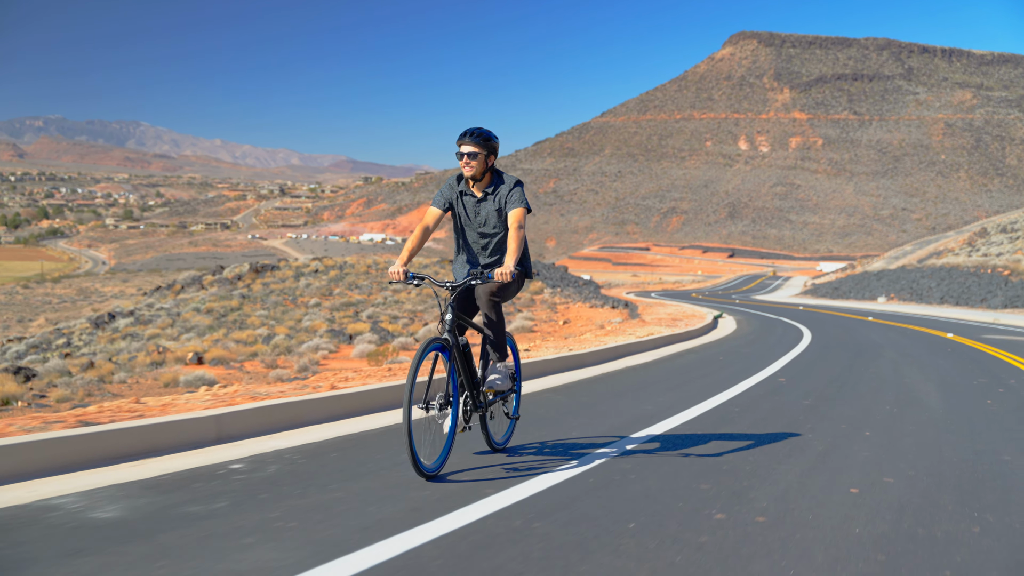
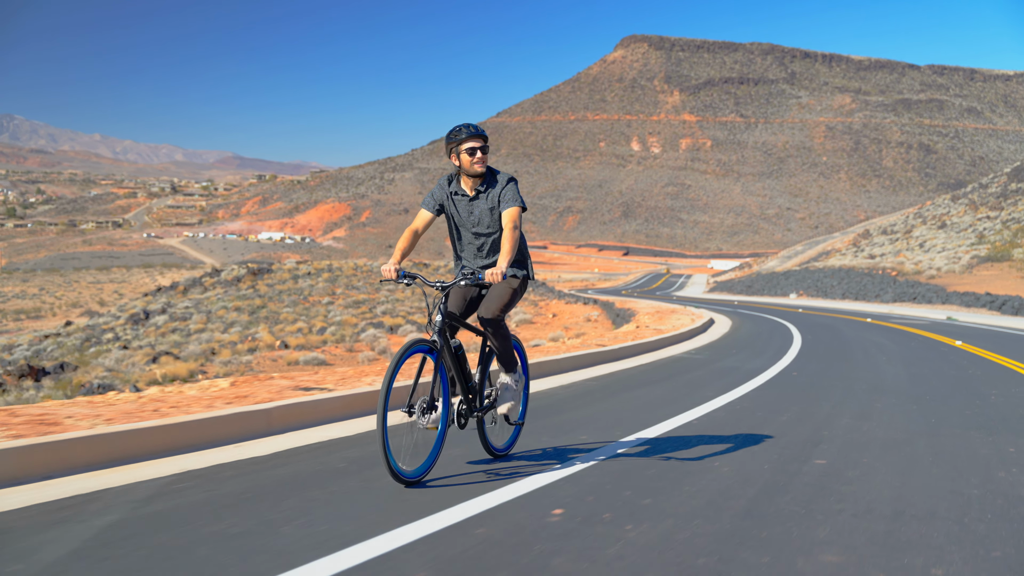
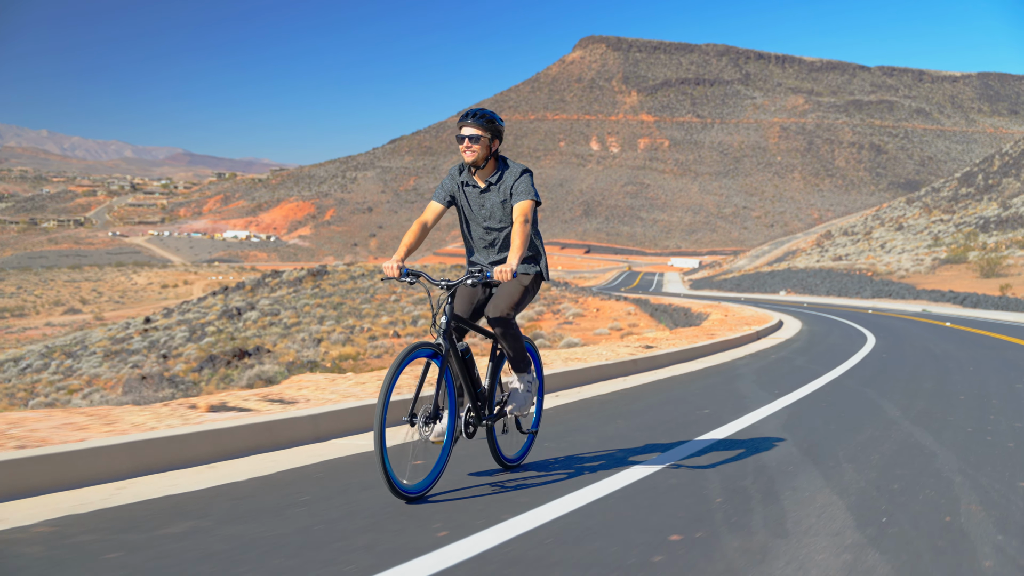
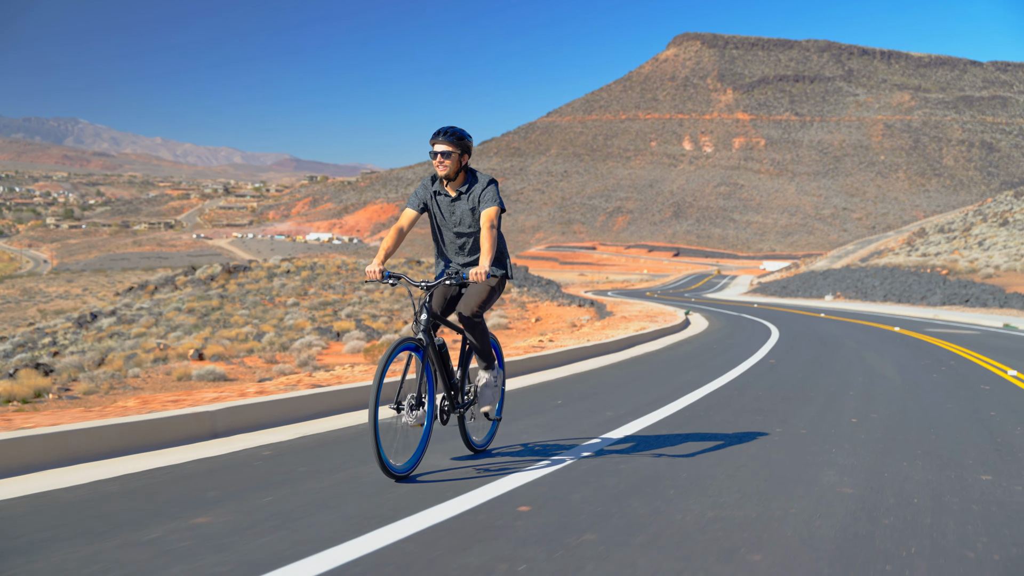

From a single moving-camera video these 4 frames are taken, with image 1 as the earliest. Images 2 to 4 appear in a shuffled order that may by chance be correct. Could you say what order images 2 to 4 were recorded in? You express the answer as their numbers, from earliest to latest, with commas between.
4, 2, 3
